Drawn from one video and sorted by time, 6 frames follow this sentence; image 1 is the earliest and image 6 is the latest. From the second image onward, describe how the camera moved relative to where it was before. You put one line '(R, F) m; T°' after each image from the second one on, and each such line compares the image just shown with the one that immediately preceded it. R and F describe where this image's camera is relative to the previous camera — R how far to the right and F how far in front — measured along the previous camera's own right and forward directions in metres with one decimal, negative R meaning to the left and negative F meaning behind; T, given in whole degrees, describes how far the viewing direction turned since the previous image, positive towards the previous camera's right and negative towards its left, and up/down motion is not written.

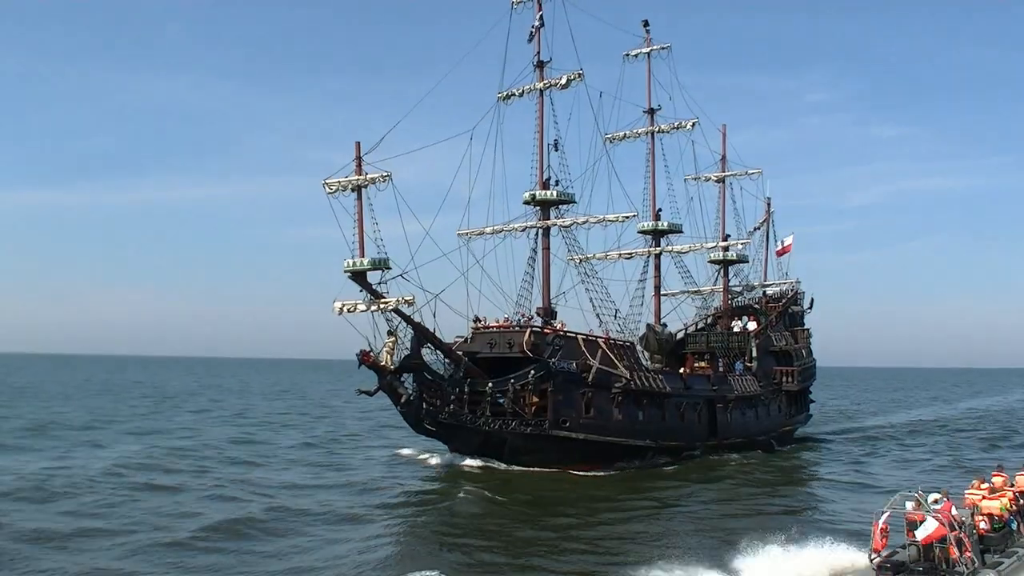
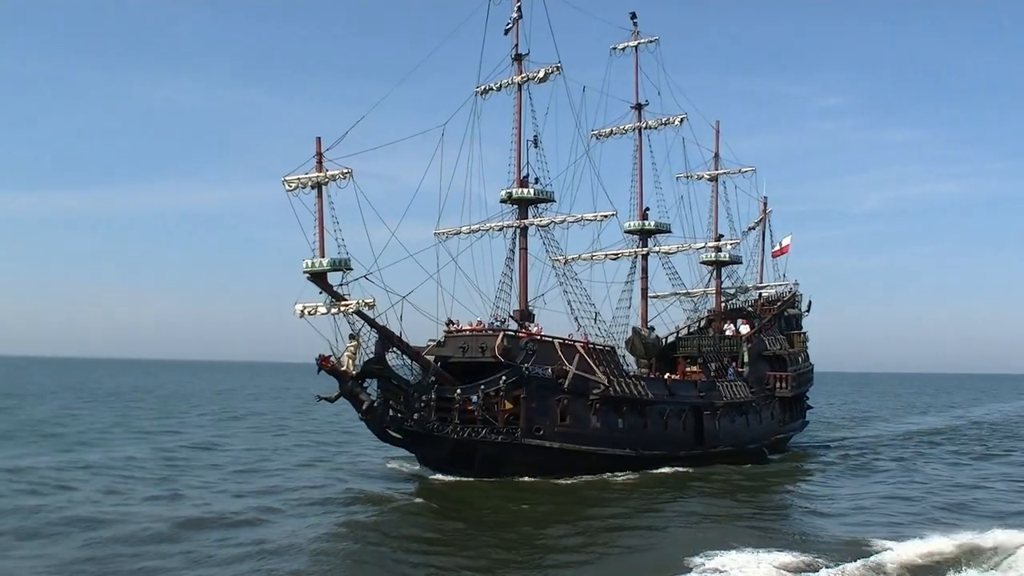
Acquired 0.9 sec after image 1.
(+1.2, +1.4) m; -1°
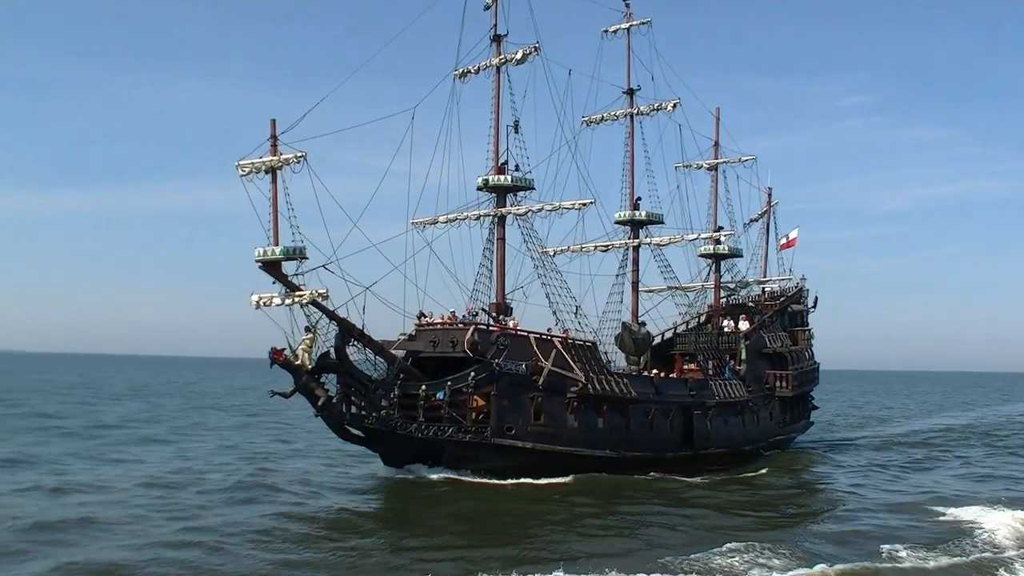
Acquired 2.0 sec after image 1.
(+1.6, +1.5) m; -1°
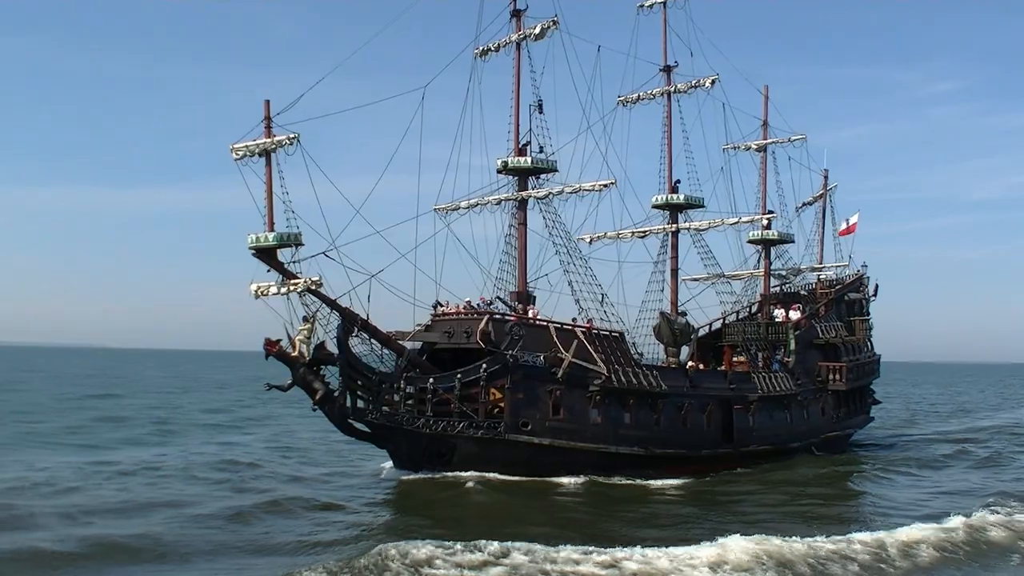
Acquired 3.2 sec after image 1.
(+1.7, +1.7) m; -5°
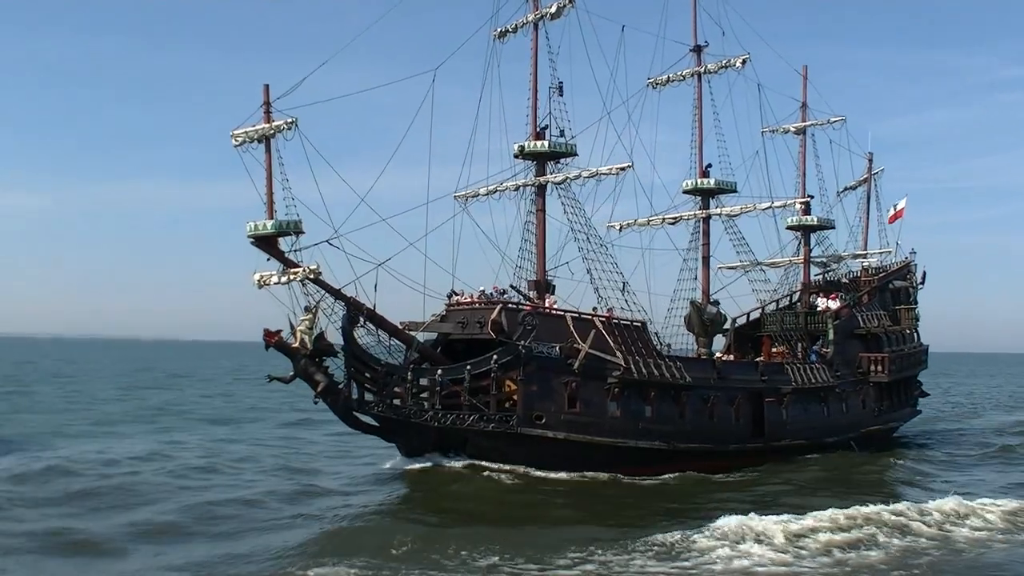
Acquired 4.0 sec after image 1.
(+1.2, +1.0) m; -3°
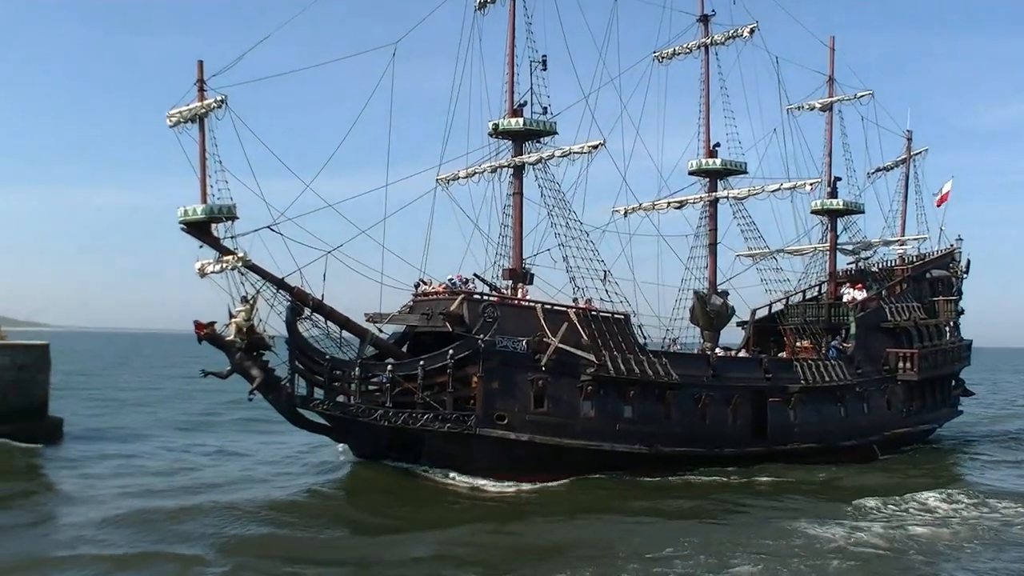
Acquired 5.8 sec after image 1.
(+2.8, +2.1) m; -4°
